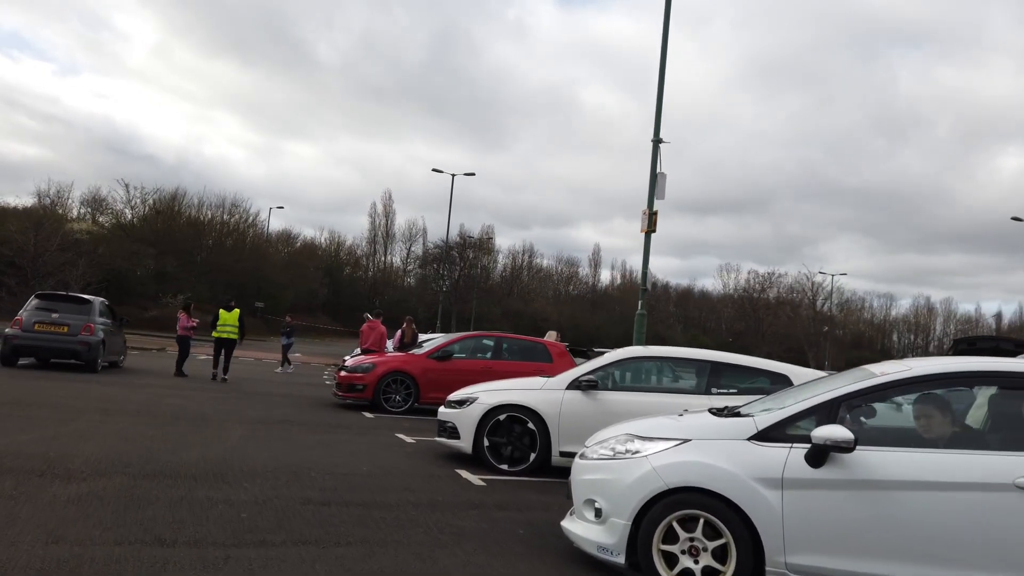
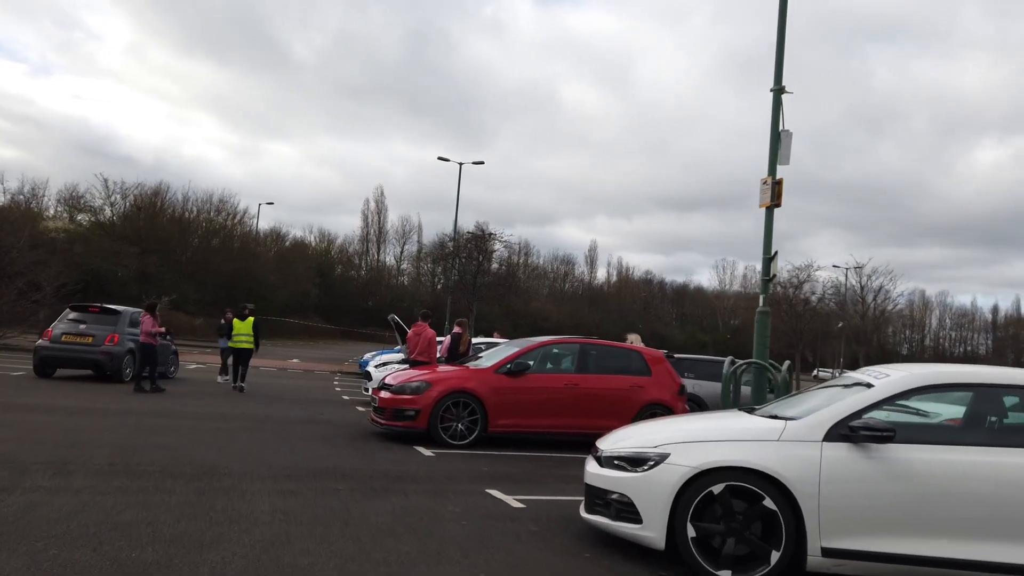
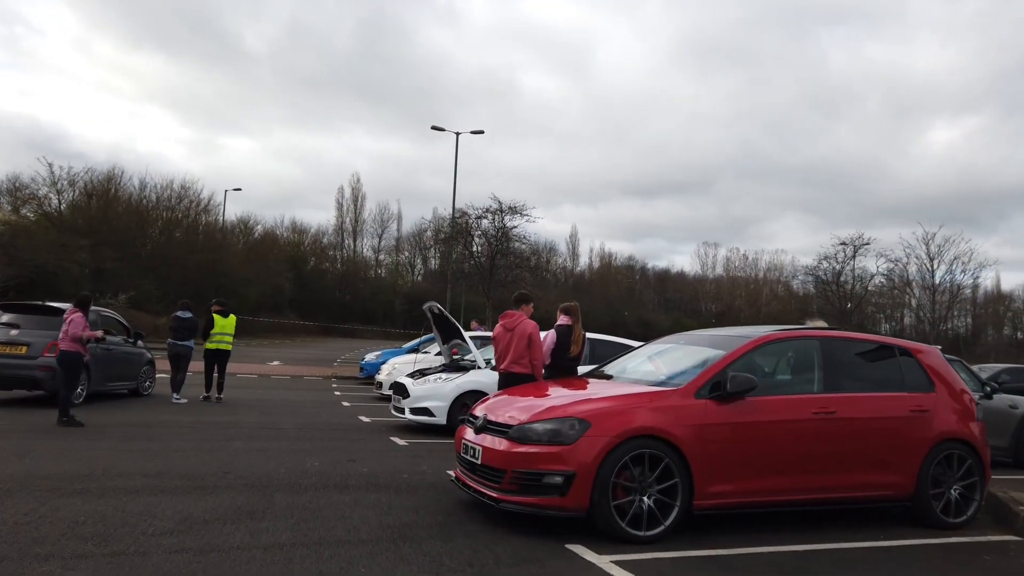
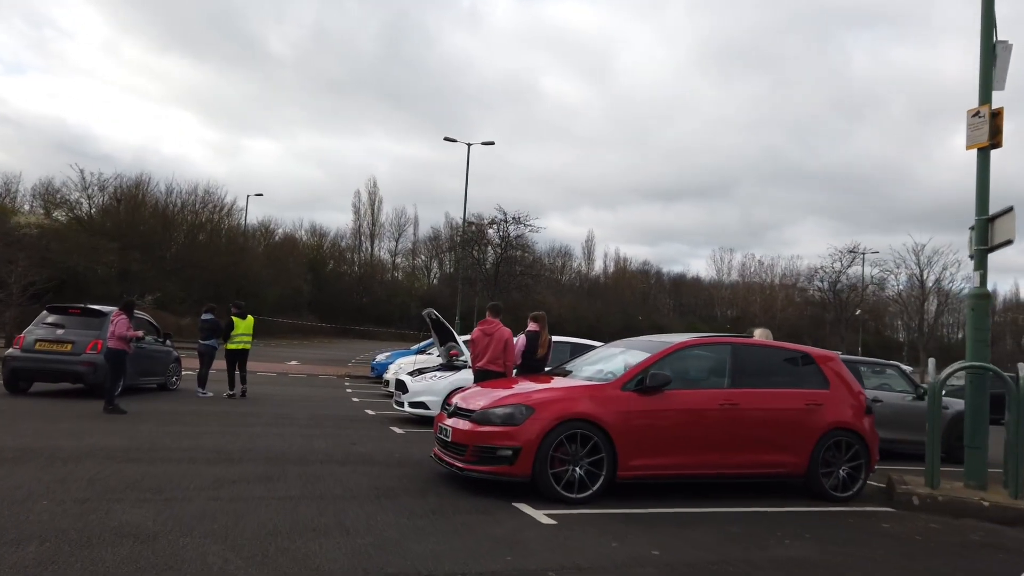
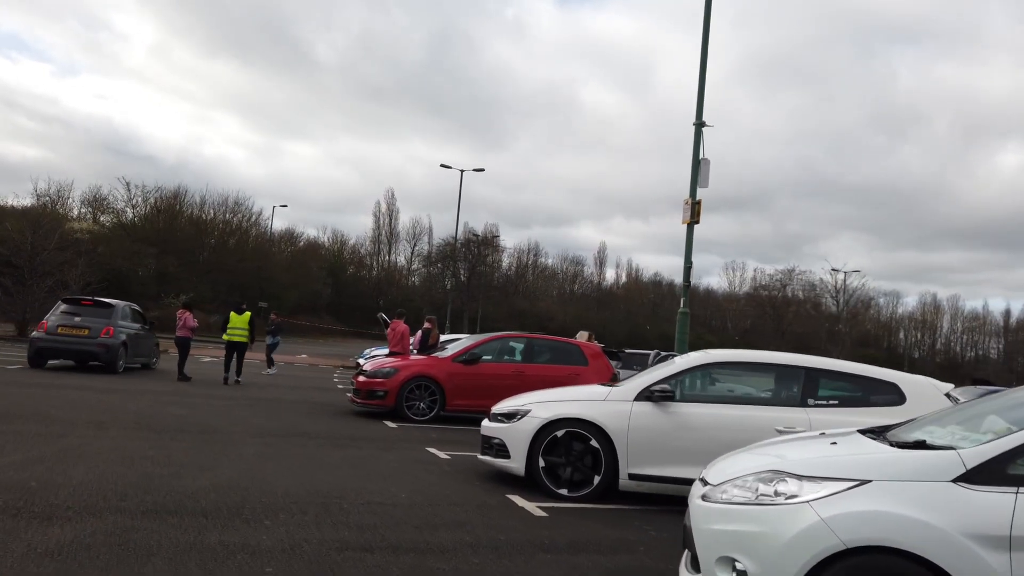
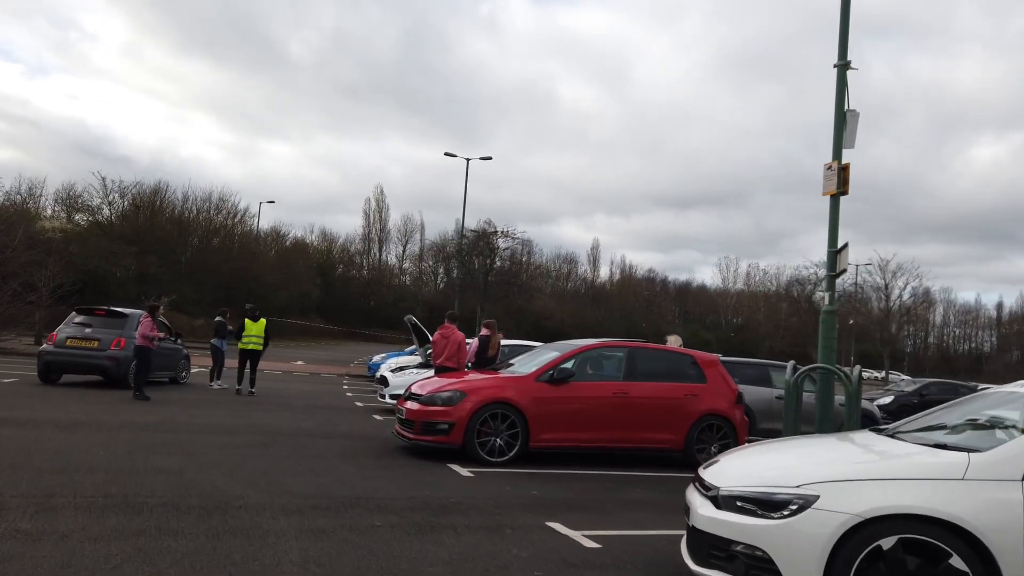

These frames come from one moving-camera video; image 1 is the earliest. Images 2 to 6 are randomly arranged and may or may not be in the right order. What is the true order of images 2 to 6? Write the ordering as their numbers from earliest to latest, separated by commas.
5, 2, 6, 4, 3
